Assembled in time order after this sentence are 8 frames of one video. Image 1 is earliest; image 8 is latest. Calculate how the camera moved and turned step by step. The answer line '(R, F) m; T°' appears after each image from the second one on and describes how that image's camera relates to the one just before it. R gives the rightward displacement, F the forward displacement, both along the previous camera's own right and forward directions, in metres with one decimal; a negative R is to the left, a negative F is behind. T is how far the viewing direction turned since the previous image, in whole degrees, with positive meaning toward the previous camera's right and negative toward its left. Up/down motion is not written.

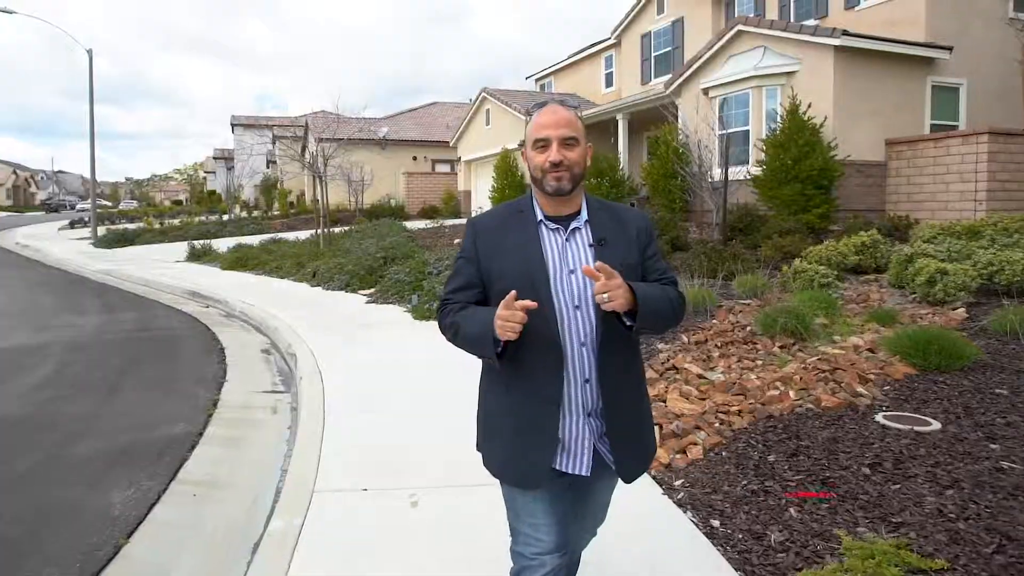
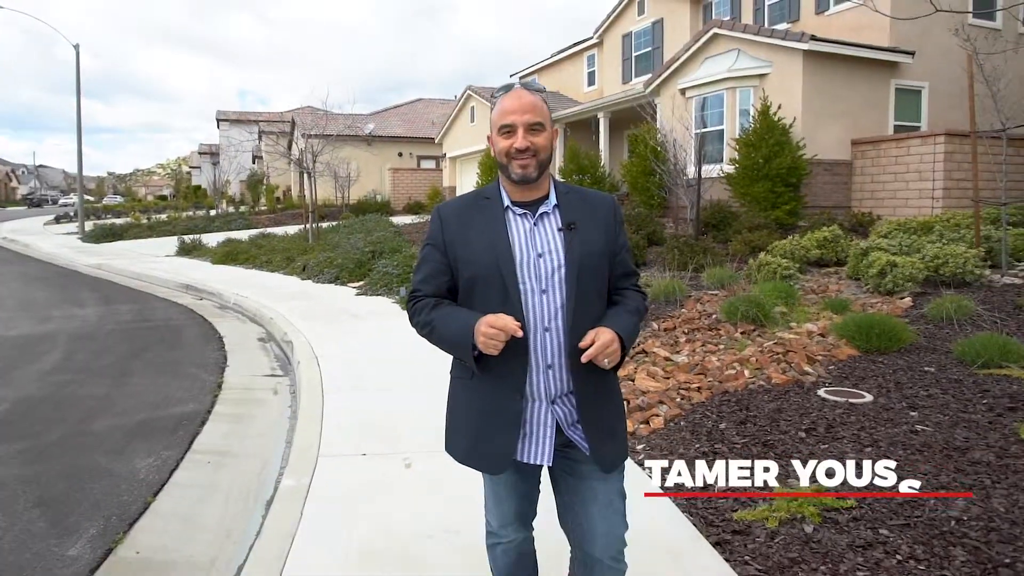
(0.0, -0.5) m; +1°
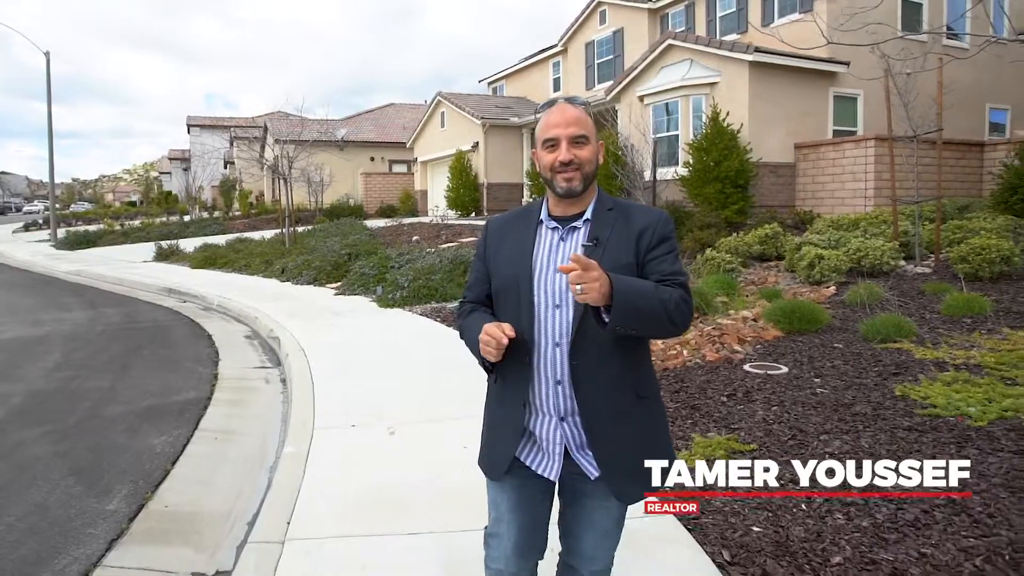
(0.0, -0.8) m; +2°
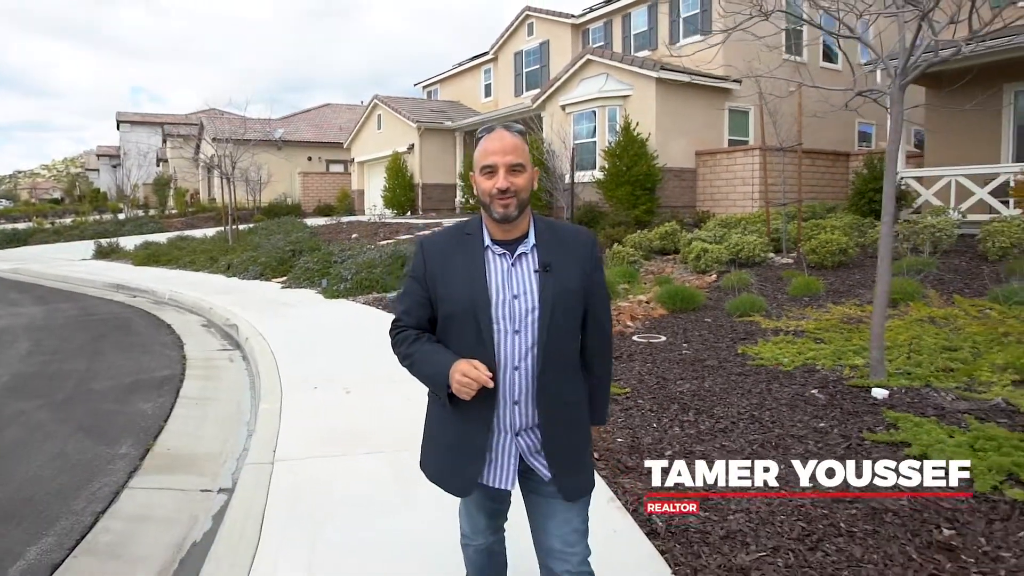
(0.0, -1.4) m; +5°
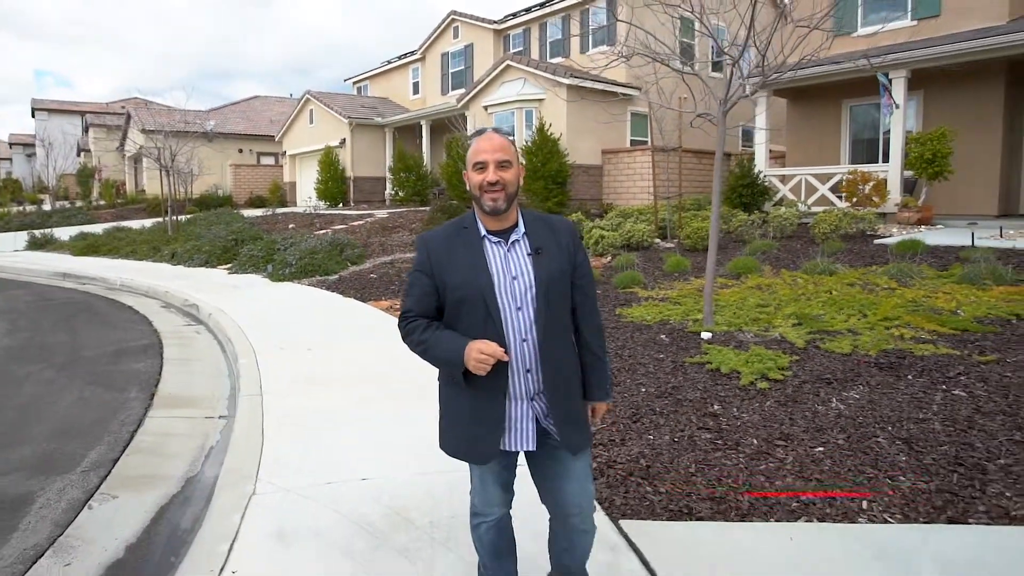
(0.0, -1.8) m; +6°
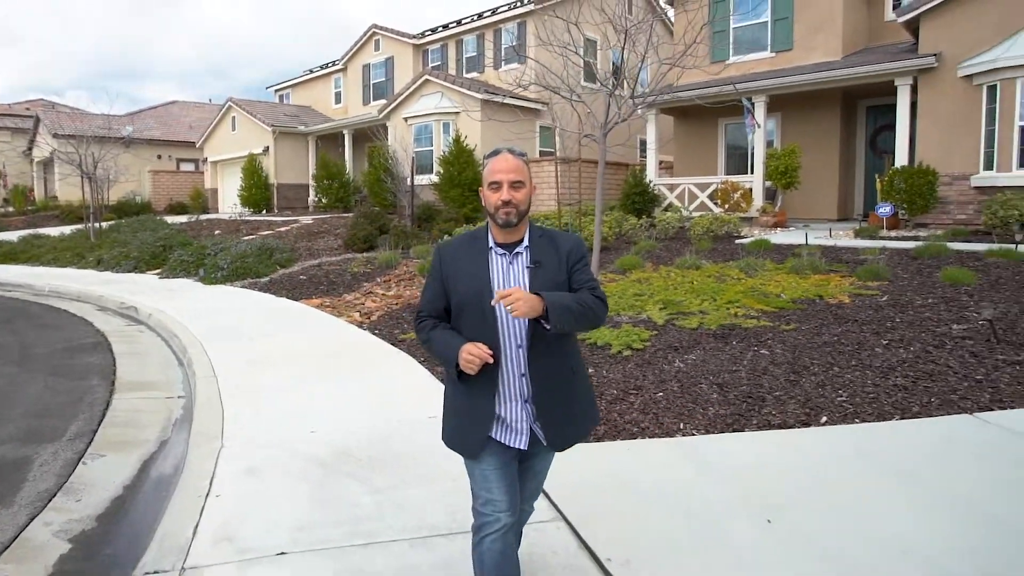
(+0.1, -1.4) m; +6°
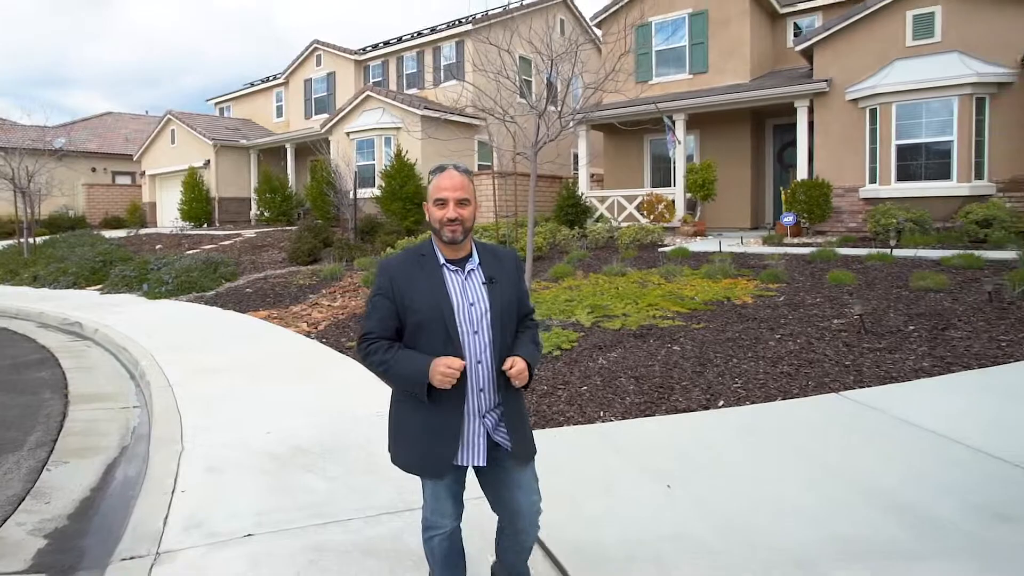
(+0.1, -0.7) m; +5°
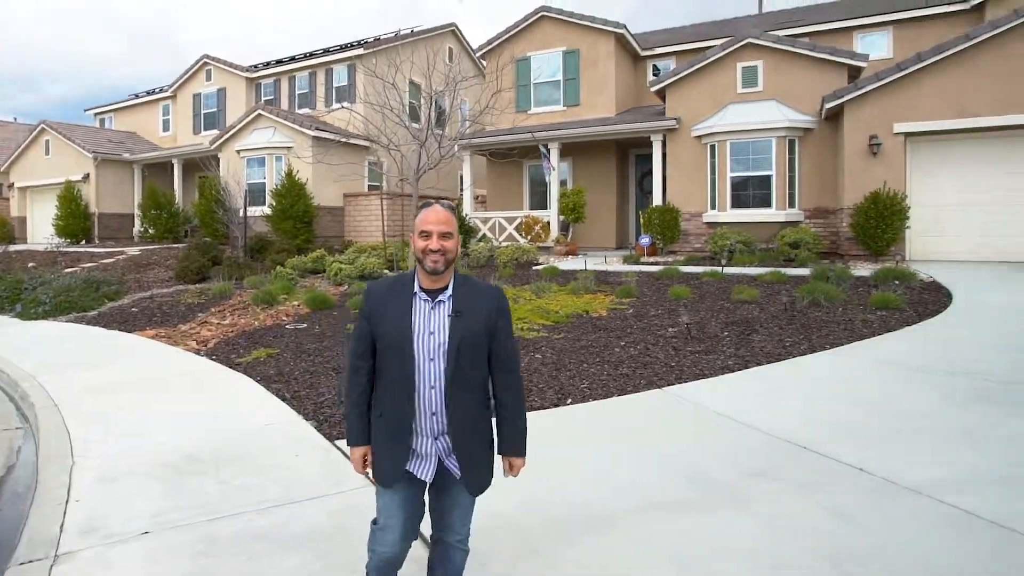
(+0.3, -0.9) m; +8°
